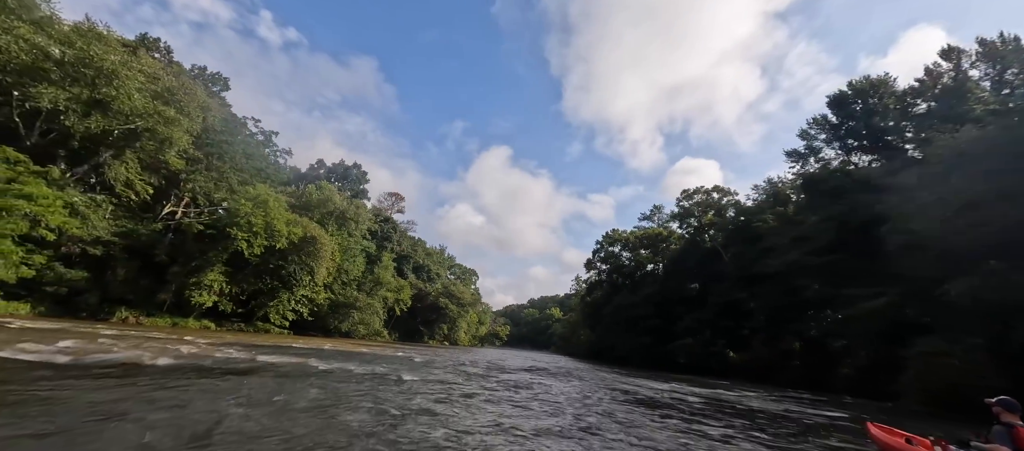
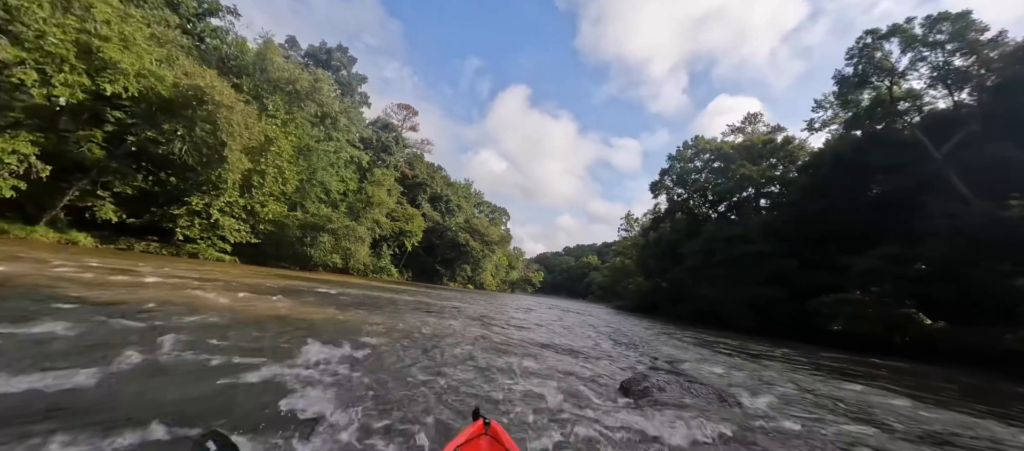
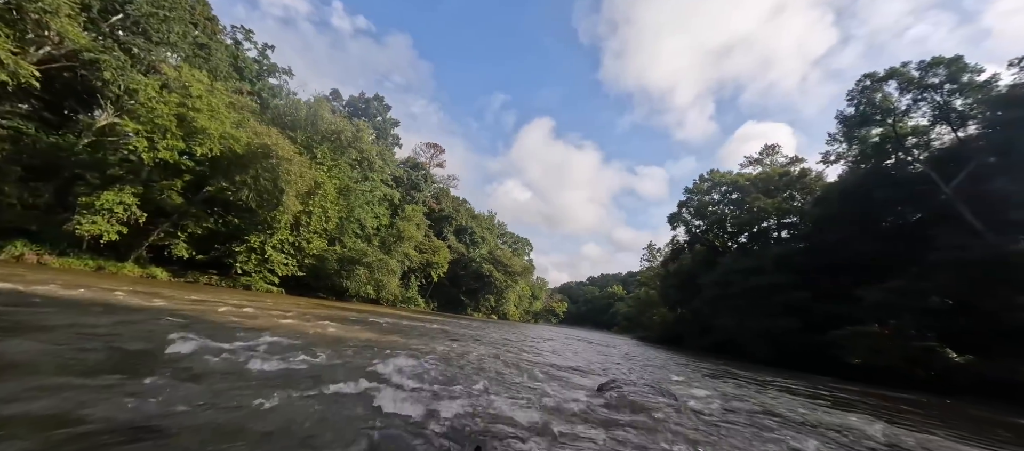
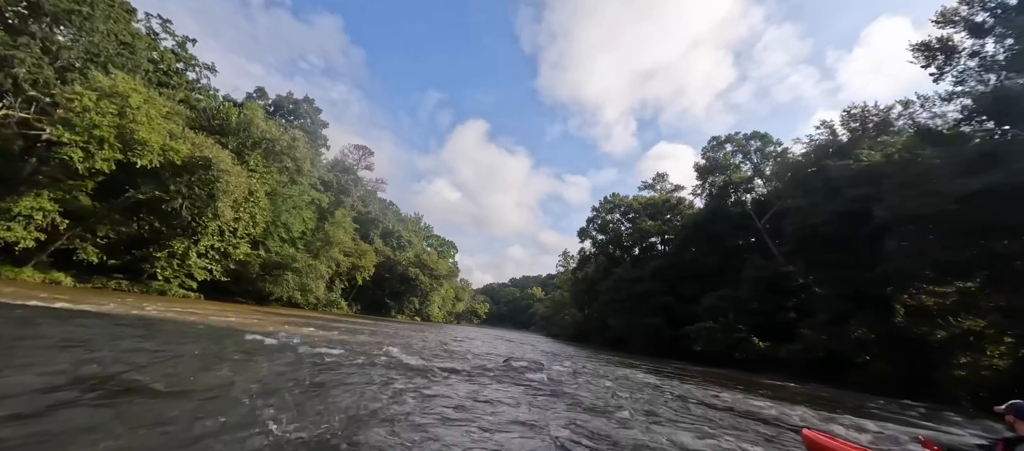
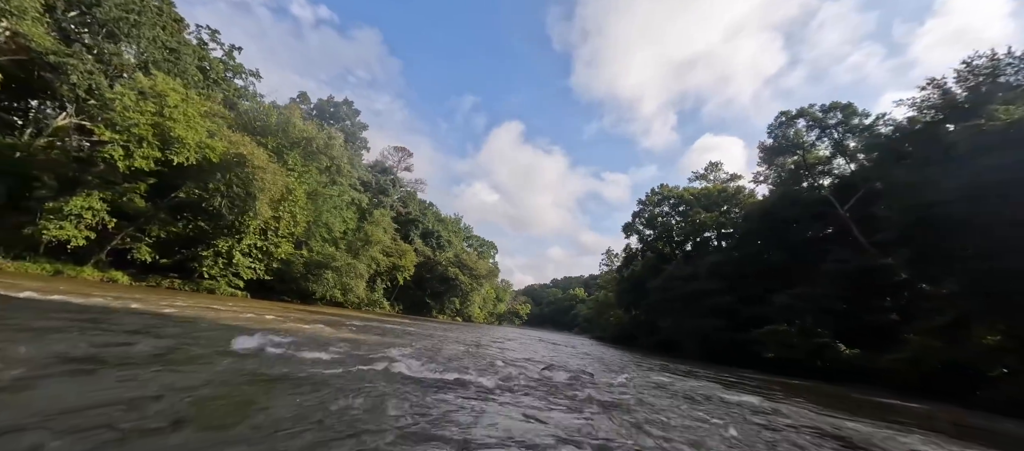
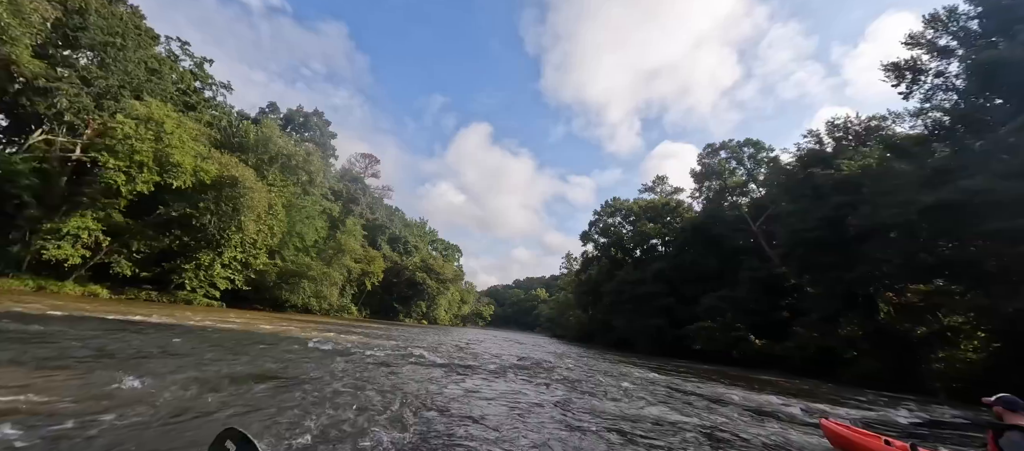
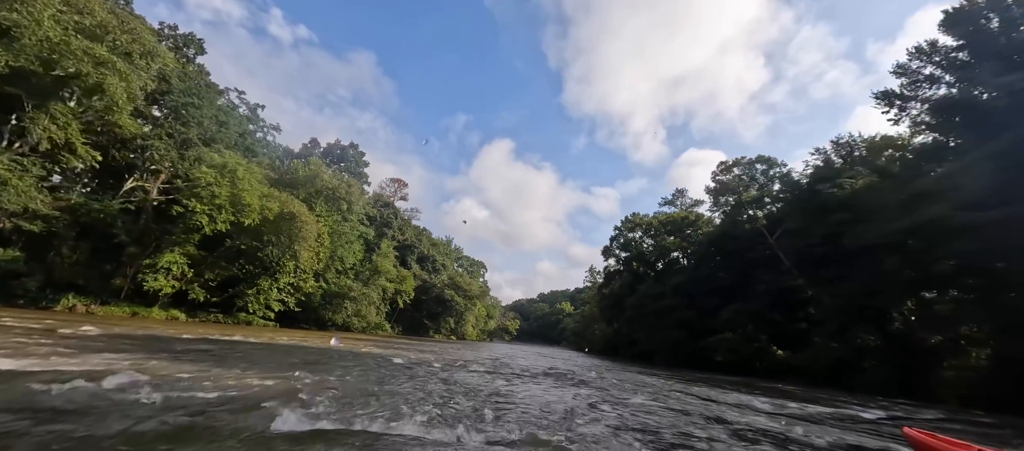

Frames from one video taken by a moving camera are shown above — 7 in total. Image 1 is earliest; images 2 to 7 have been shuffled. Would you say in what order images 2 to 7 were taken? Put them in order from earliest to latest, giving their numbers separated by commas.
7, 6, 4, 5, 3, 2
